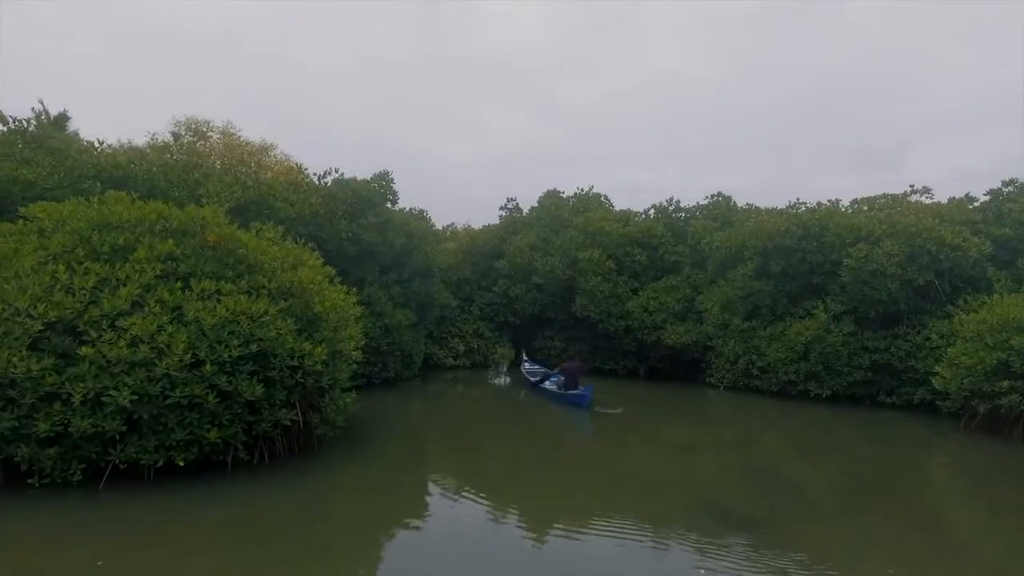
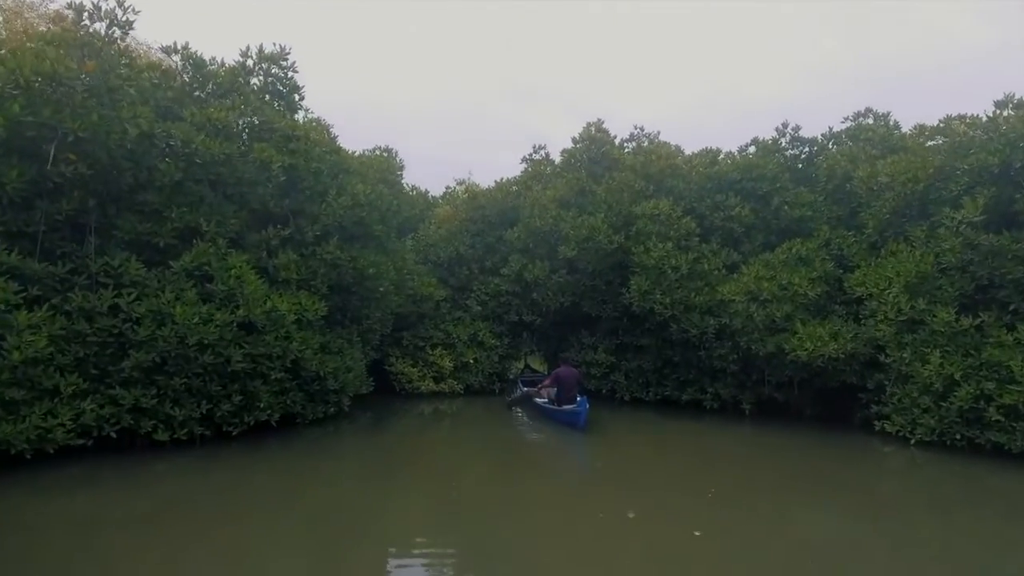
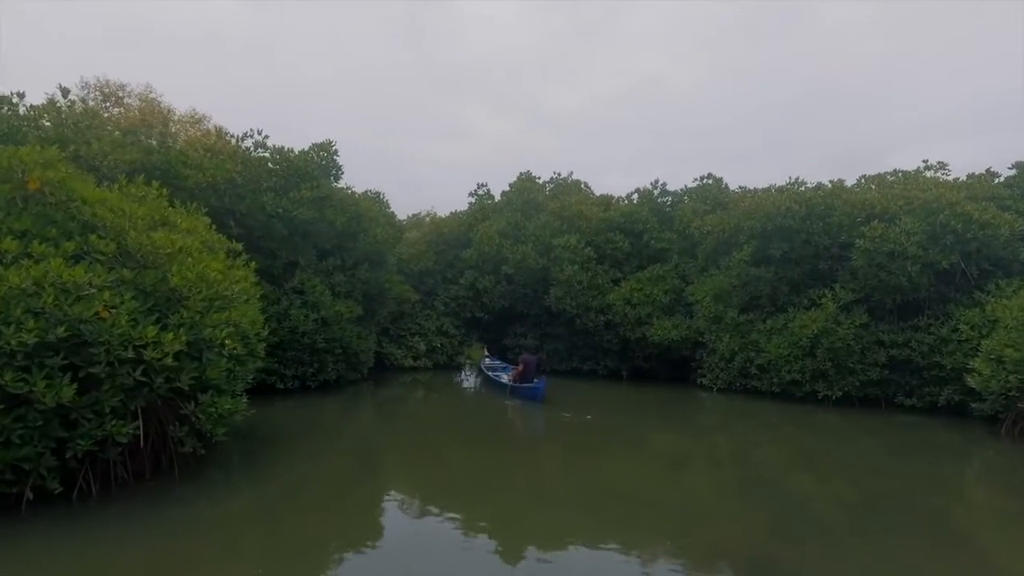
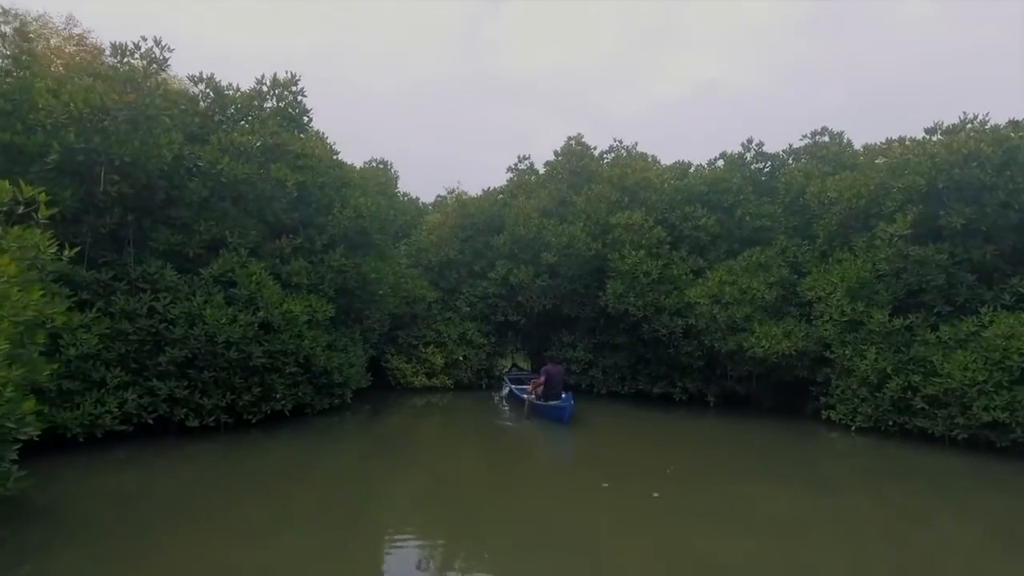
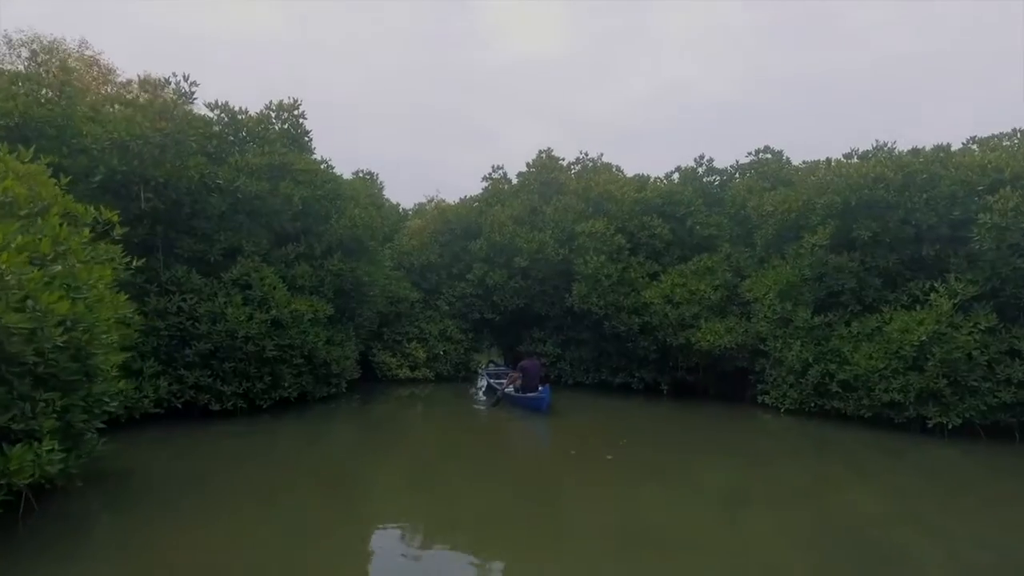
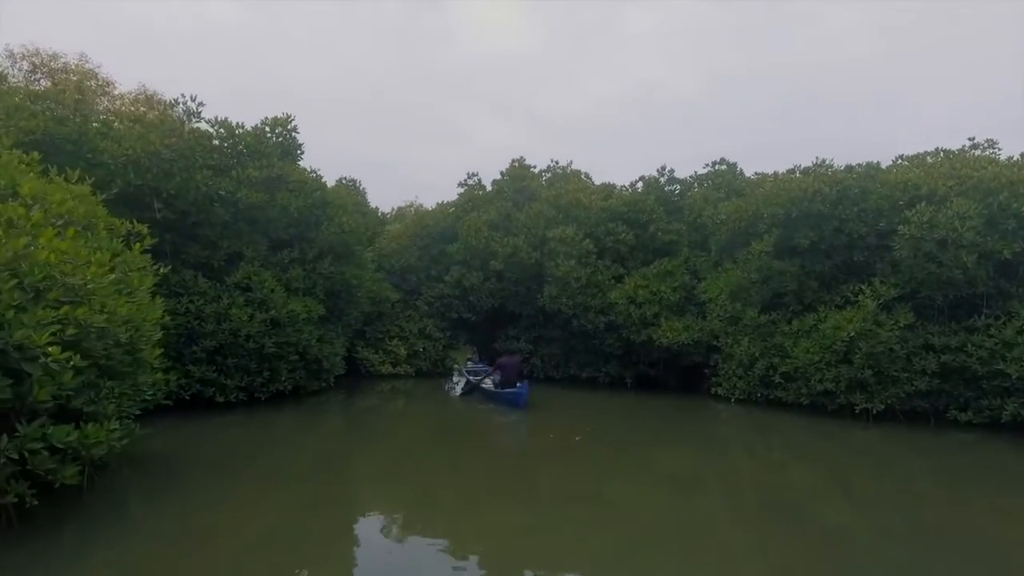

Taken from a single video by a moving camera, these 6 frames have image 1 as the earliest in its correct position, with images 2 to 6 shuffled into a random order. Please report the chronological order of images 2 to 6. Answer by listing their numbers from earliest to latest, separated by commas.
3, 6, 5, 4, 2
